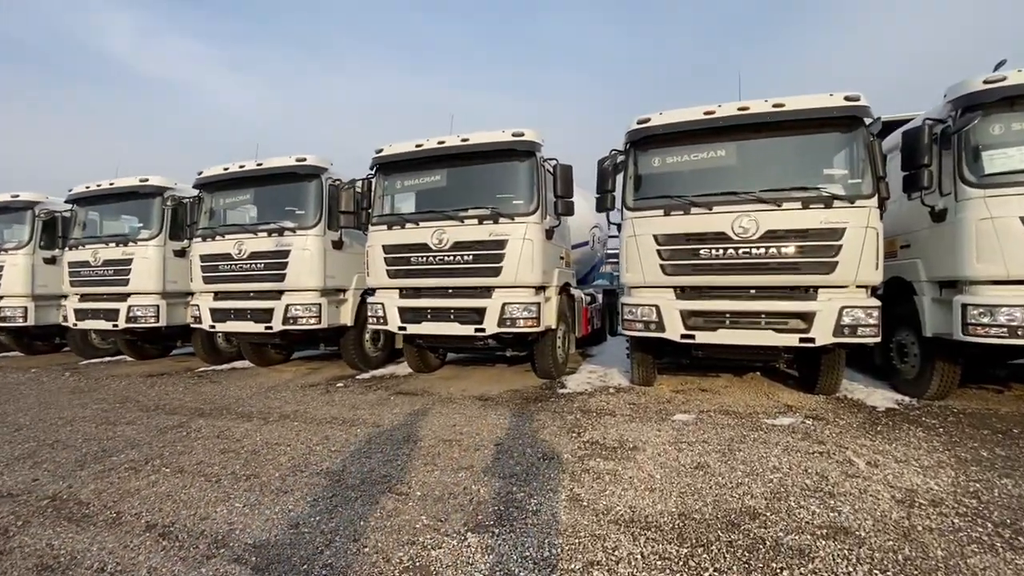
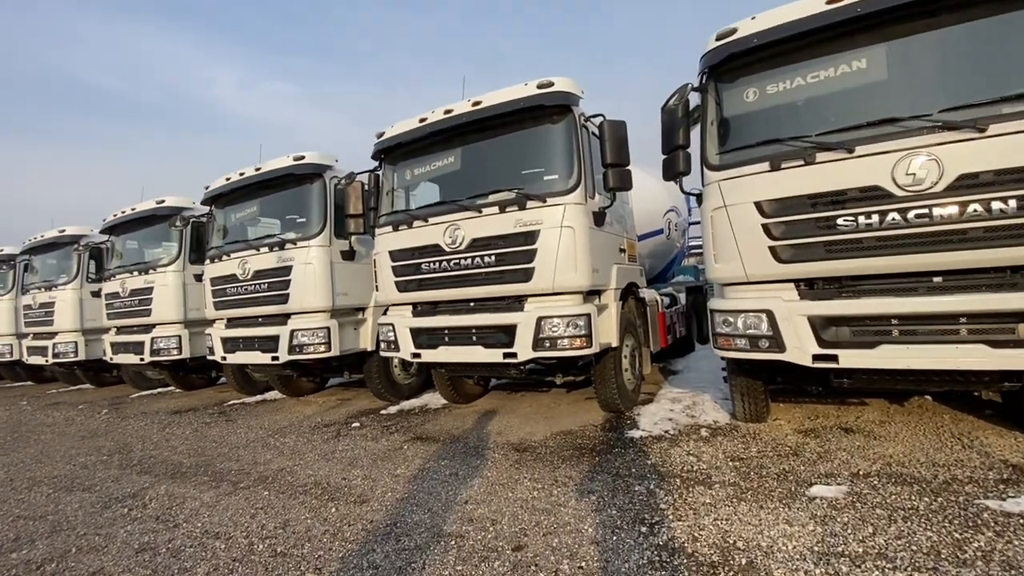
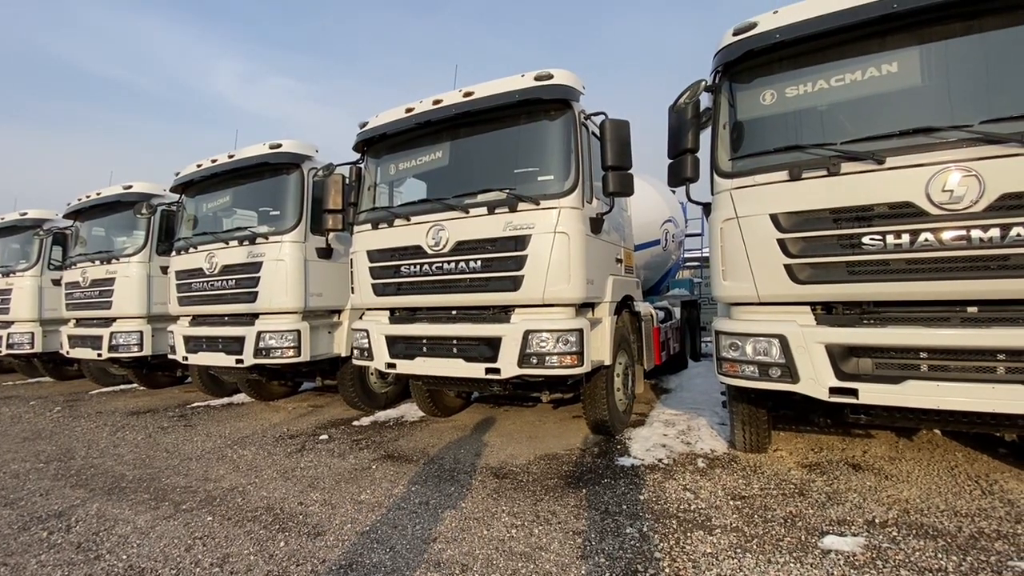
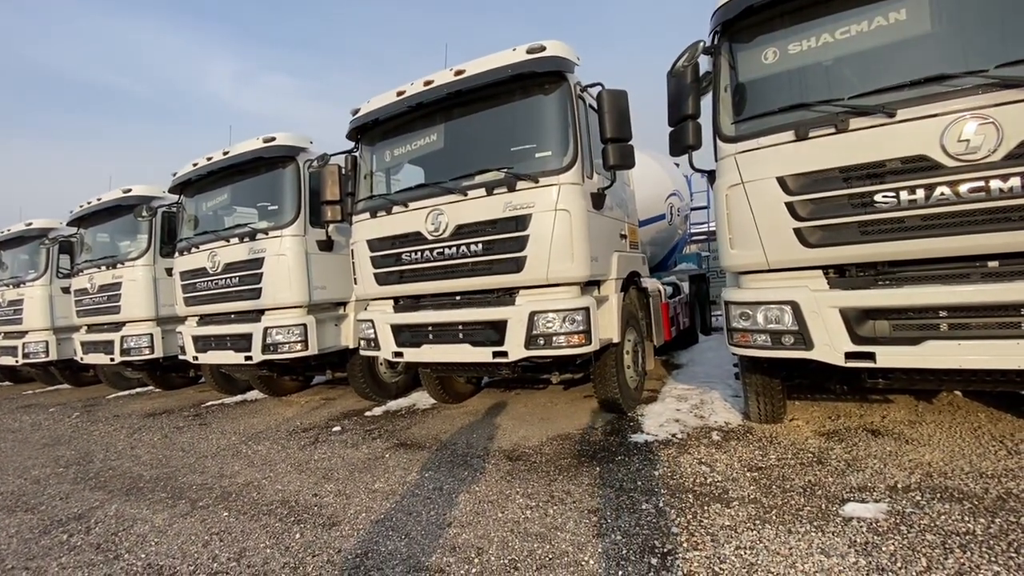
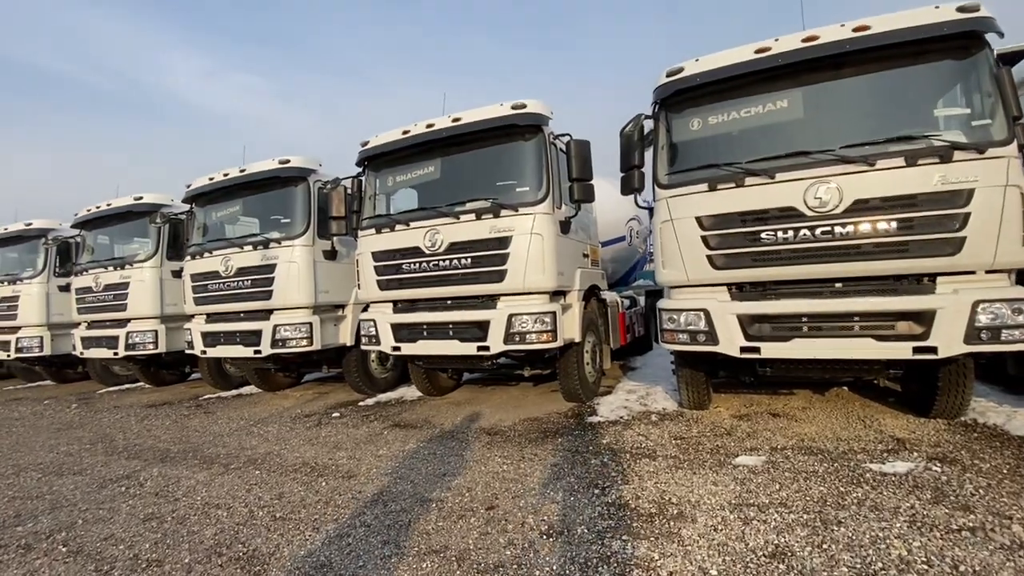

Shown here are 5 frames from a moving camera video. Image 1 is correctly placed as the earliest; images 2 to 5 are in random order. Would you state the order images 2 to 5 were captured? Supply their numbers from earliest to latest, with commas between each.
5, 2, 4, 3
